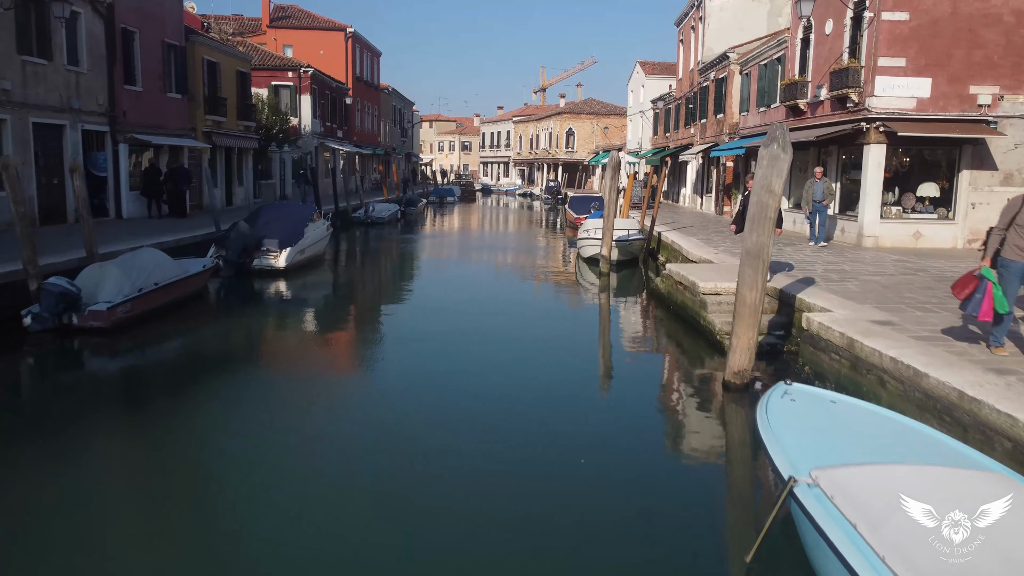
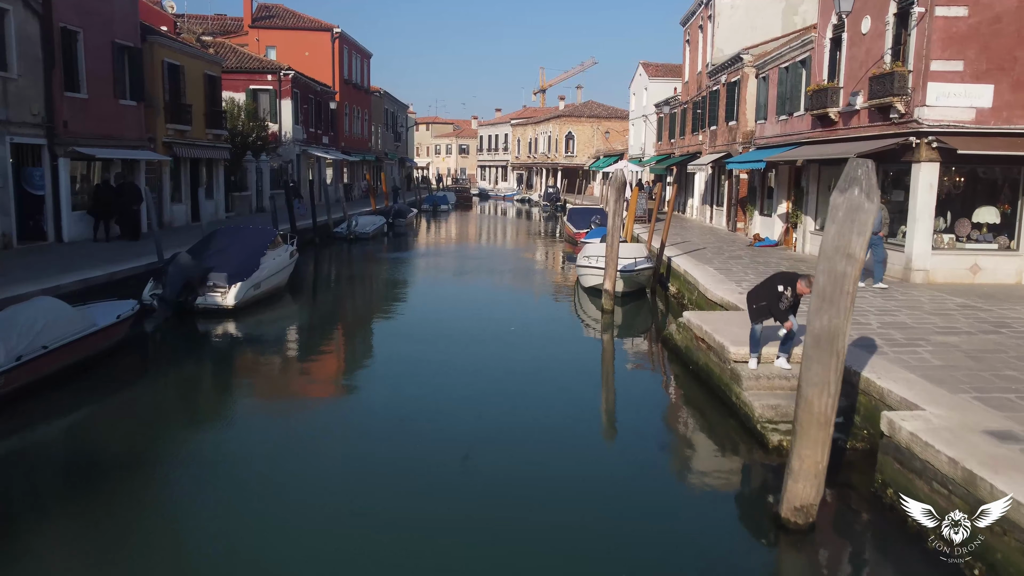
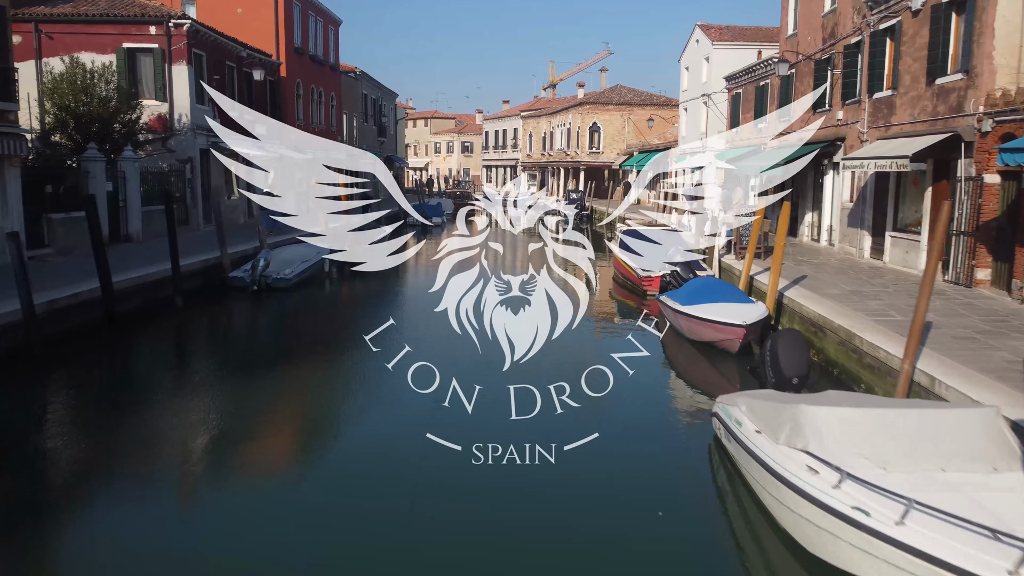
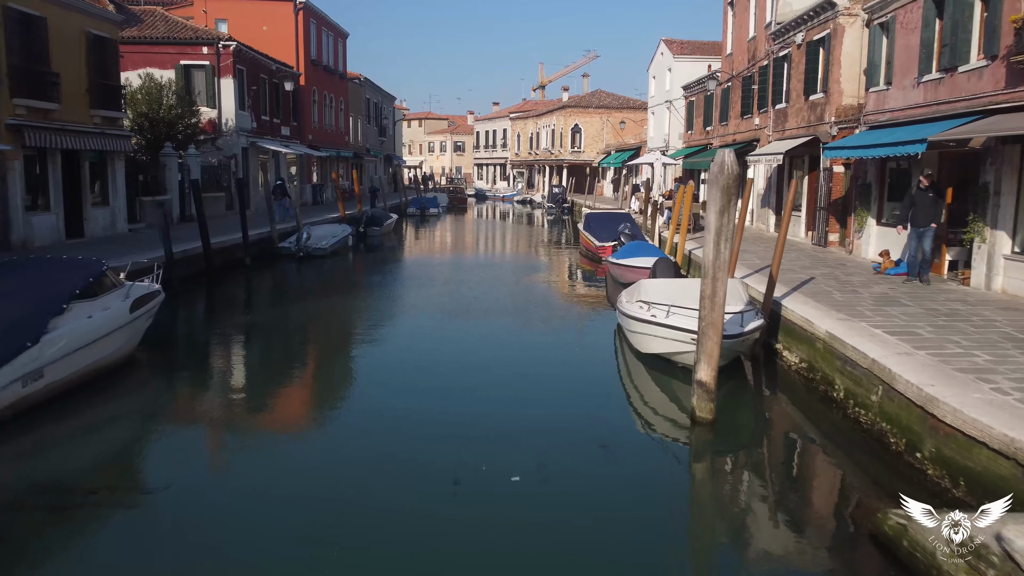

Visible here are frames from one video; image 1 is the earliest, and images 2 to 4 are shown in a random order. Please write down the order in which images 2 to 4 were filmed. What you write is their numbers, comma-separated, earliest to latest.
2, 4, 3
